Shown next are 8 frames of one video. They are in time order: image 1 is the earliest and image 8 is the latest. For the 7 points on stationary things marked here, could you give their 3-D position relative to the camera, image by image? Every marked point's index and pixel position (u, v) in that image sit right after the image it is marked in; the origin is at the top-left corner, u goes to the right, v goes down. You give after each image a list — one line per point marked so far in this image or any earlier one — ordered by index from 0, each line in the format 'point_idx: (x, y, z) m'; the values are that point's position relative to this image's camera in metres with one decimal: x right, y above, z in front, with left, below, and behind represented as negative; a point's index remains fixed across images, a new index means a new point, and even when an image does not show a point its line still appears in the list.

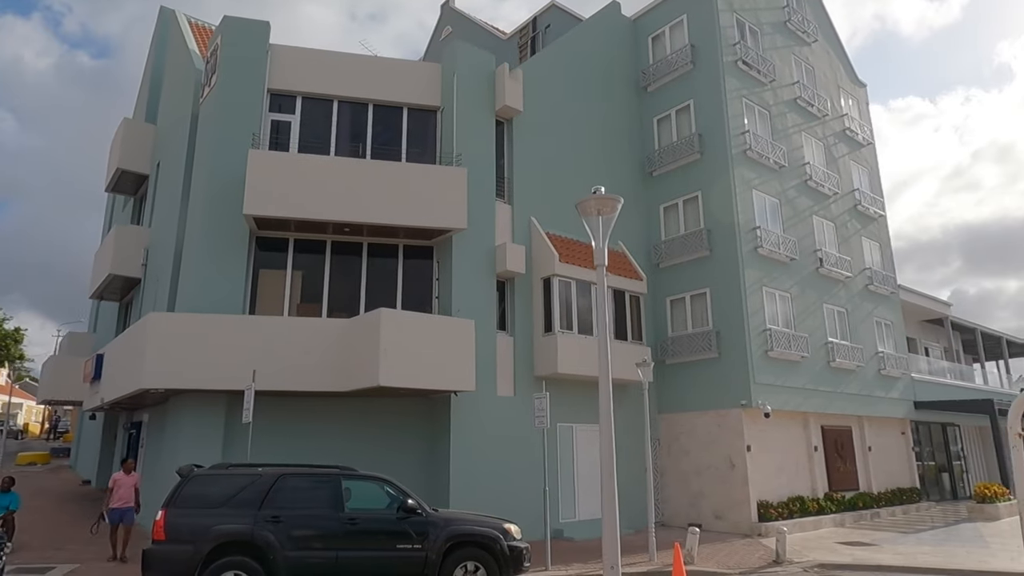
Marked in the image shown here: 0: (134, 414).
0: (-10.6, -3.5, +18.6) m
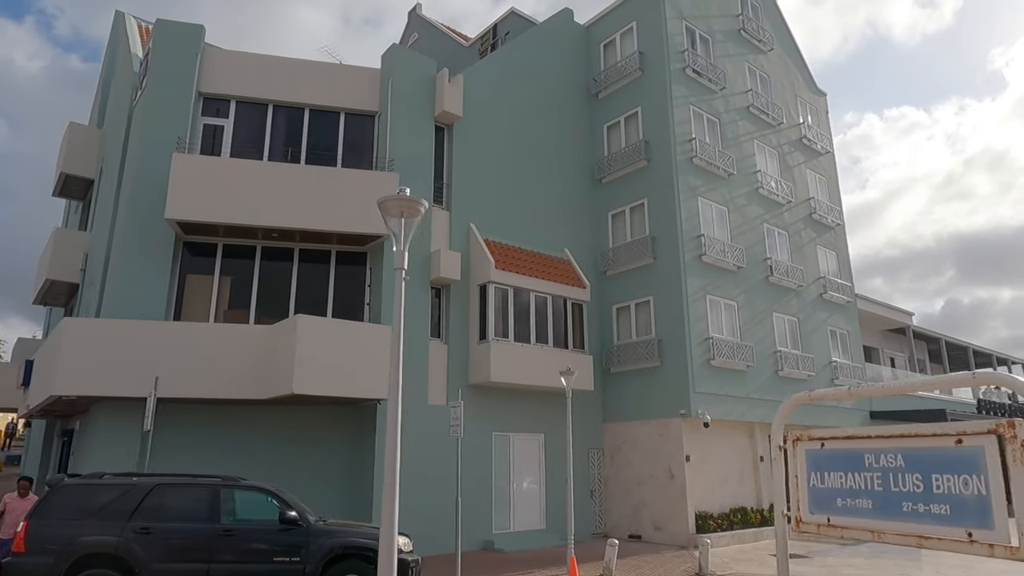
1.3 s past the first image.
0: (-12.2, -3.6, +18.4) m
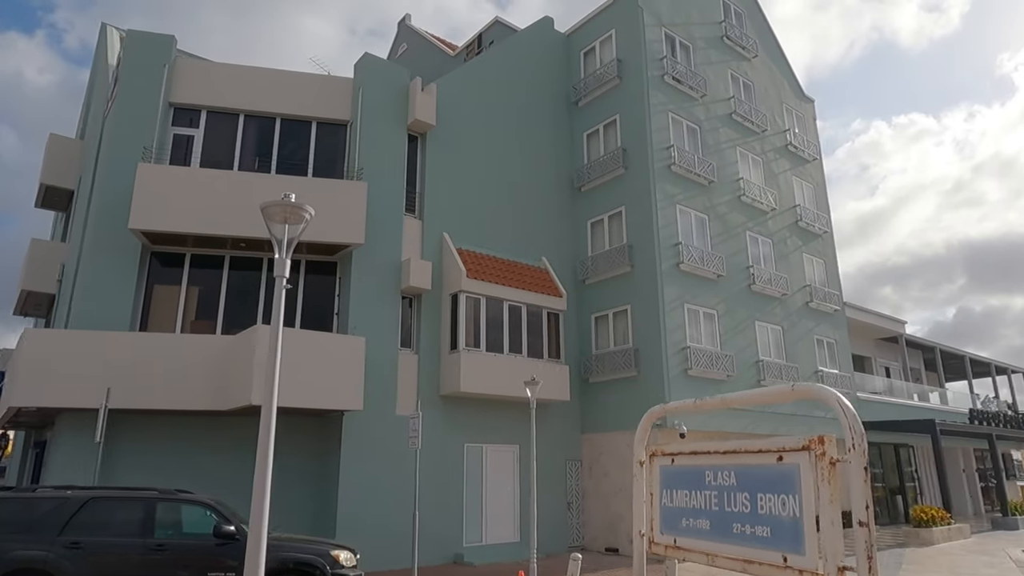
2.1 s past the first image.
0: (-12.9, -3.9, +18.3) m
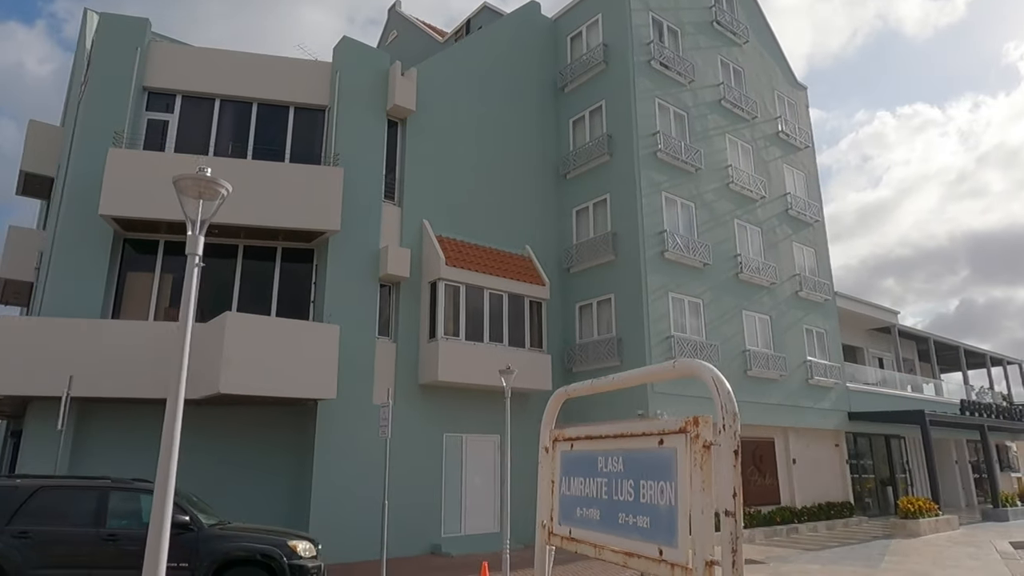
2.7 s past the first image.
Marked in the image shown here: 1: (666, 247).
0: (-13.5, -3.6, +18.1) m
1: (+4.4, +1.2, +19.0) m
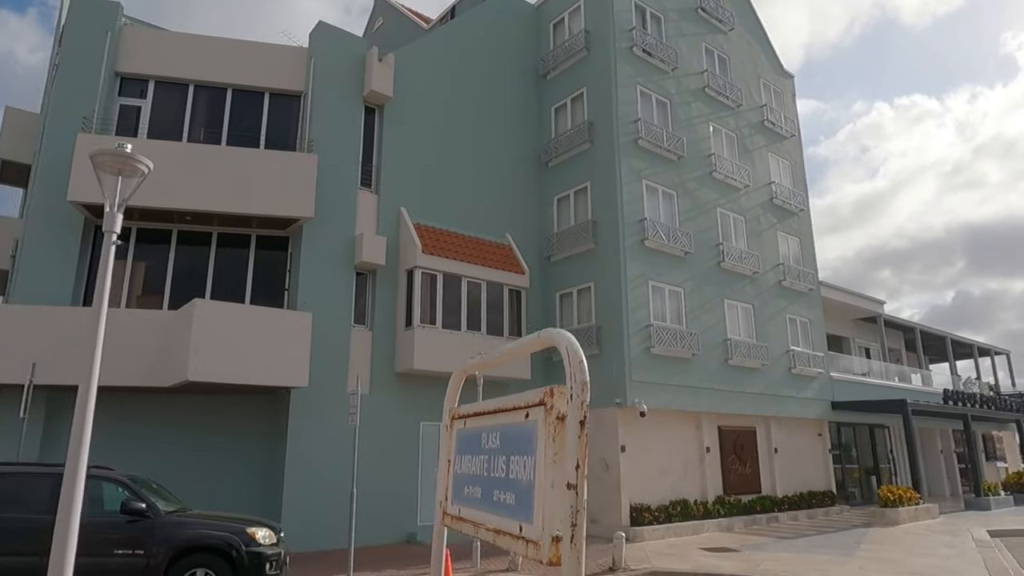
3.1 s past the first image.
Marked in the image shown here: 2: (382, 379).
0: (-14.0, -3.3, +18.0) m
1: (+3.8, +1.5, +18.9) m
2: (-3.2, -2.2, +16.4) m
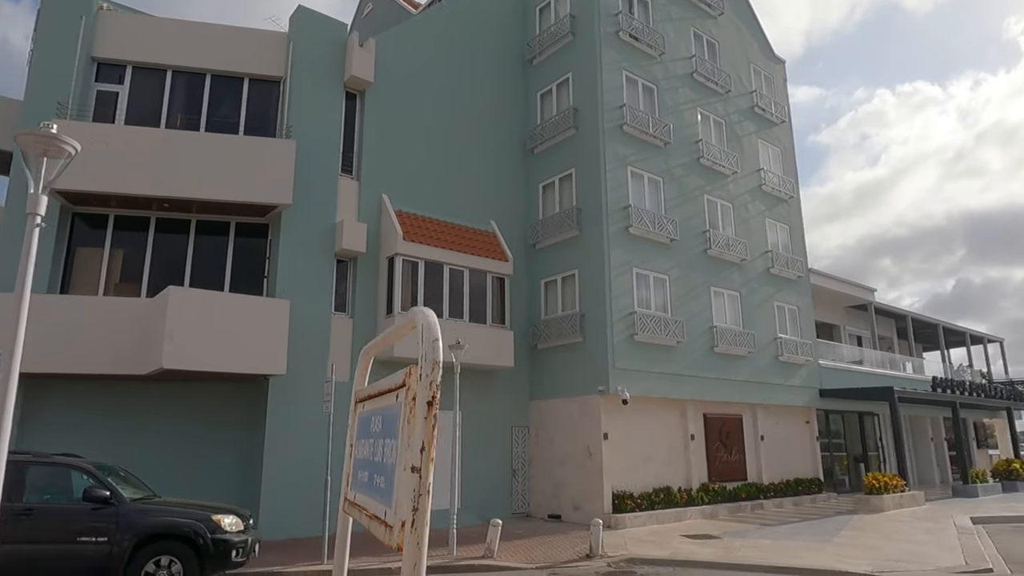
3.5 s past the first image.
0: (-14.5, -3.0, +18.0) m
1: (+3.3, +1.9, +18.8) m
2: (-3.6, -1.9, +16.3) m
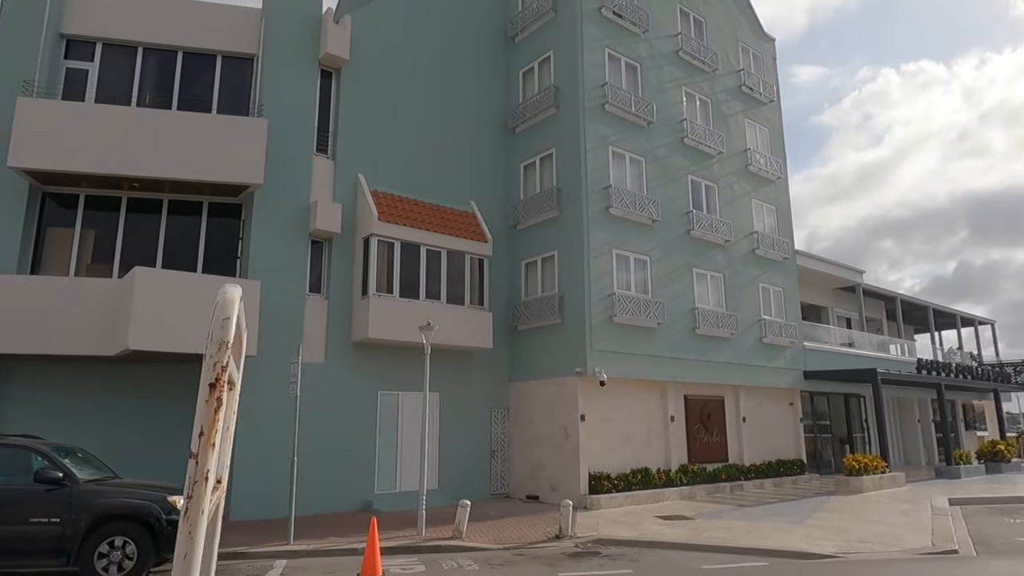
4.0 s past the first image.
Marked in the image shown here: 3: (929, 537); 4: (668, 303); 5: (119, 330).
0: (-15.1, -2.4, +17.9) m
1: (+2.8, +2.4, +18.6) m
2: (-4.2, -1.5, +16.2) m
3: (+8.0, -4.8, +12.8) m
4: (+4.6, -0.4, +19.6) m
5: (-7.8, -0.8, +13.3) m
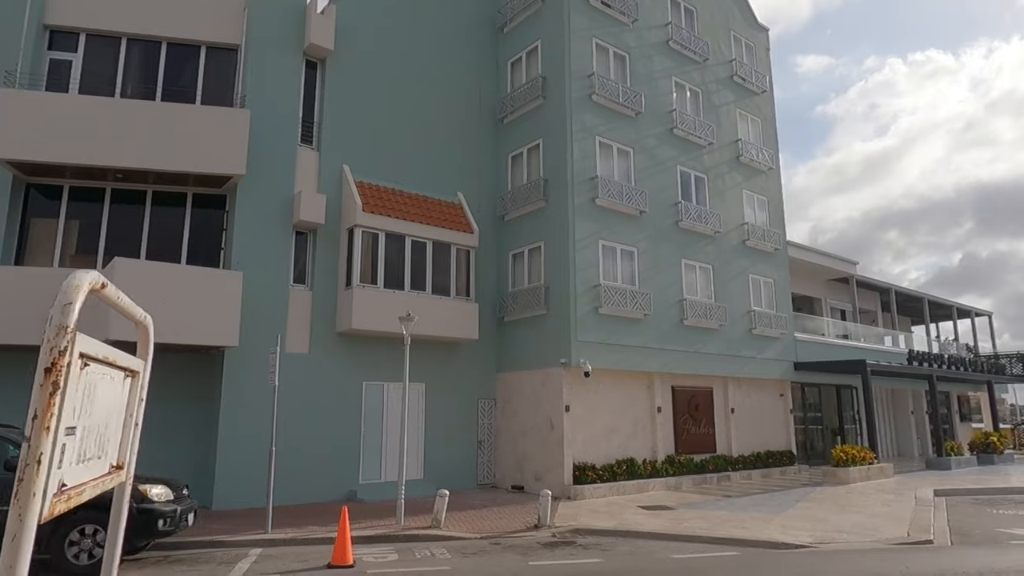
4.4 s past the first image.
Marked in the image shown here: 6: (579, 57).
0: (-15.5, -2.2, +18.1) m
1: (+2.4, +2.6, +18.5) m
2: (-4.6, -1.2, +16.3) m
3: (+7.6, -4.6, +12.9) m
4: (+4.2, -0.2, +19.6) m
5: (-8.2, -0.7, +13.3) m
6: (+1.9, +6.6, +19.1) m
